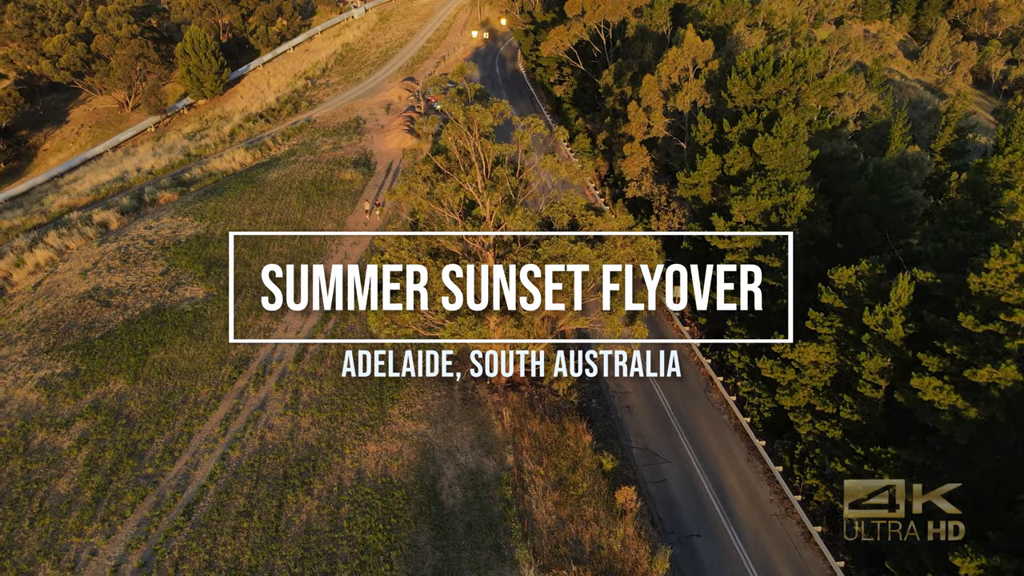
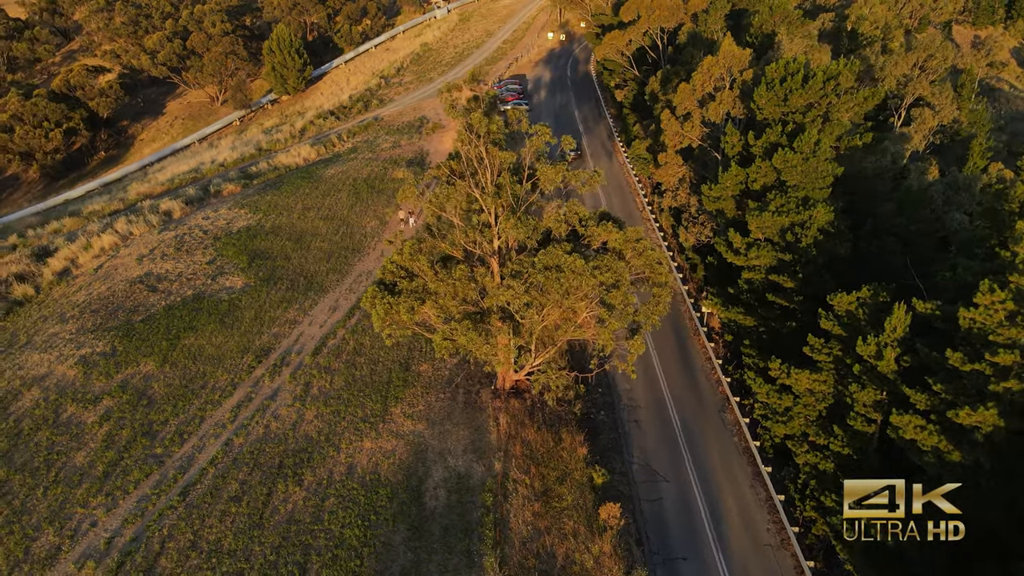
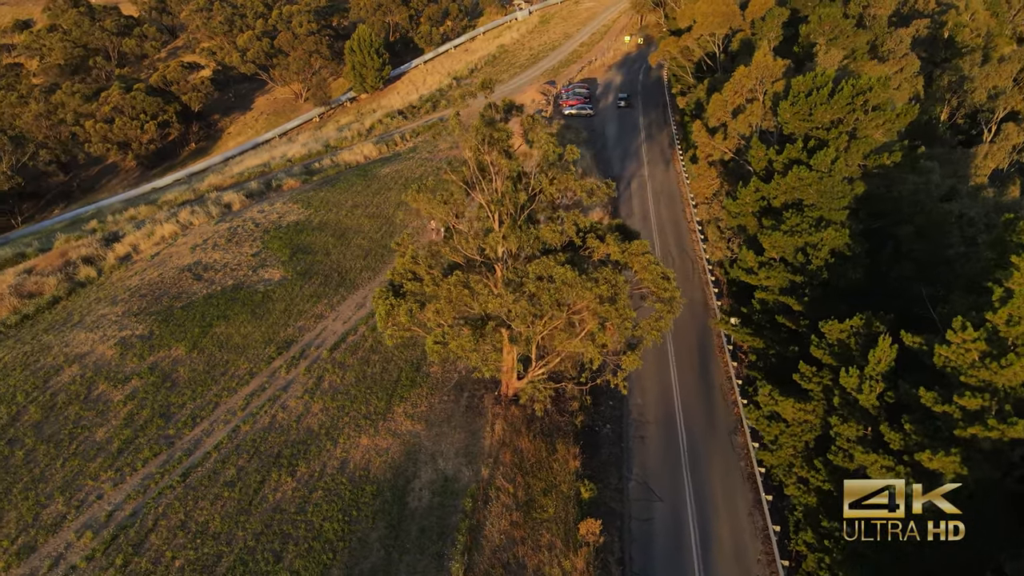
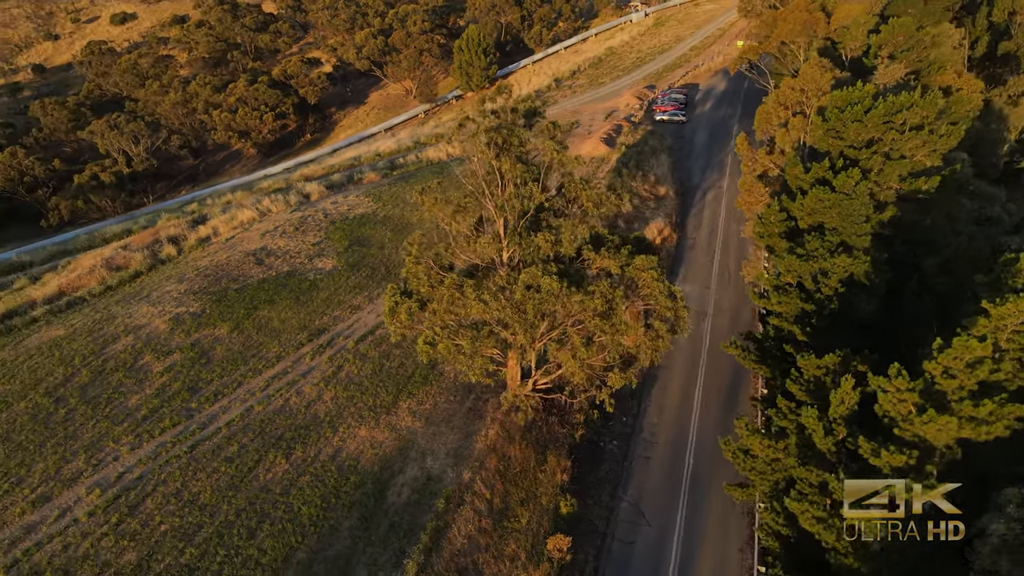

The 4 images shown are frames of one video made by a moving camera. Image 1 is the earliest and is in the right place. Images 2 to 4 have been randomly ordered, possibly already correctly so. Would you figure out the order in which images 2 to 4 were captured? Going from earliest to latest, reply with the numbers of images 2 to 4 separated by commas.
2, 3, 4
